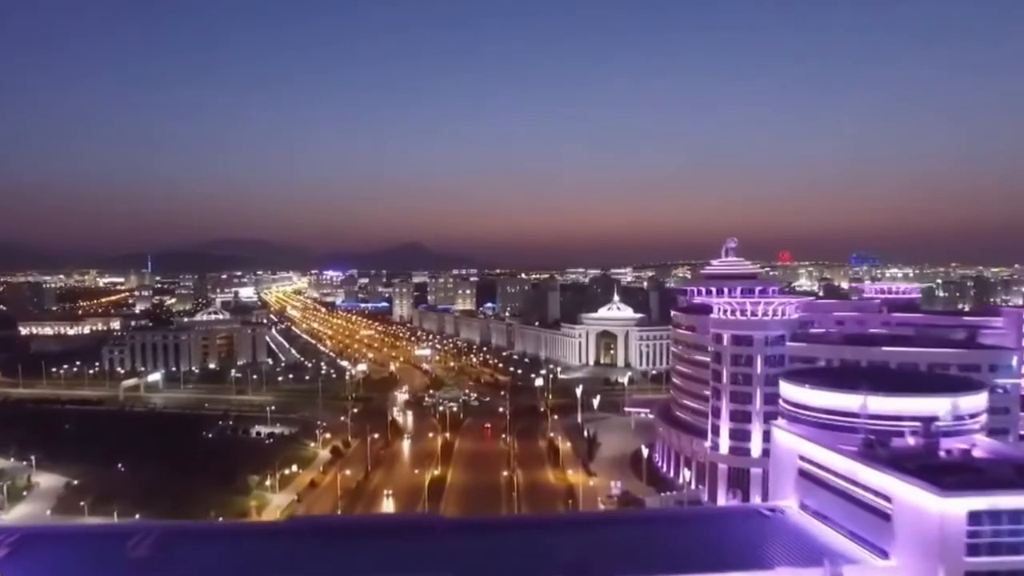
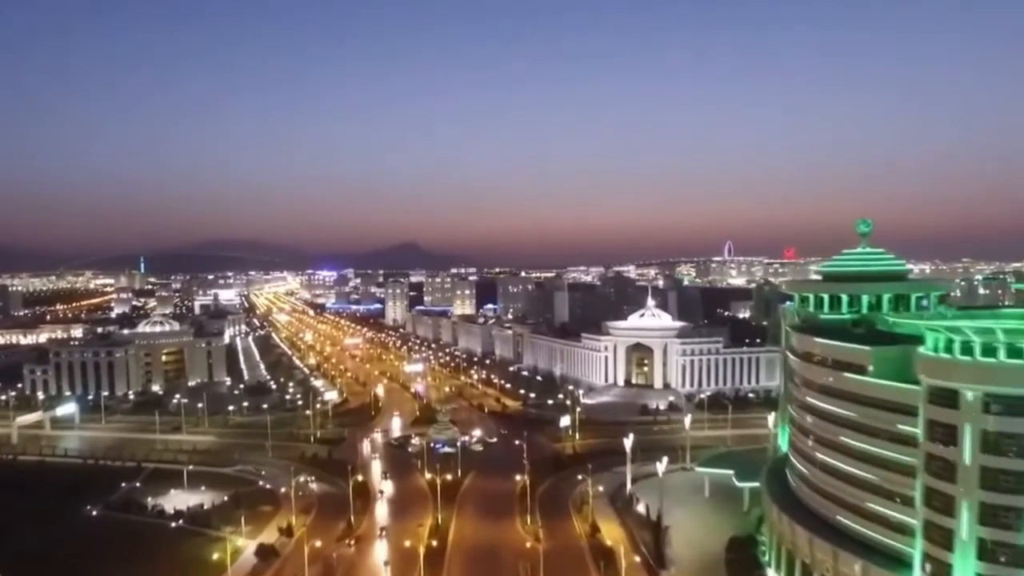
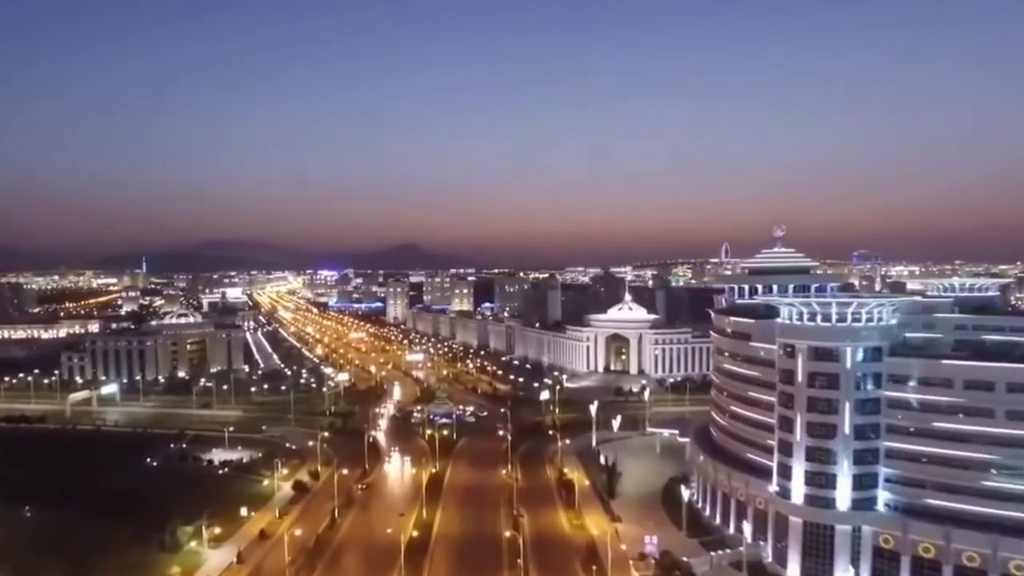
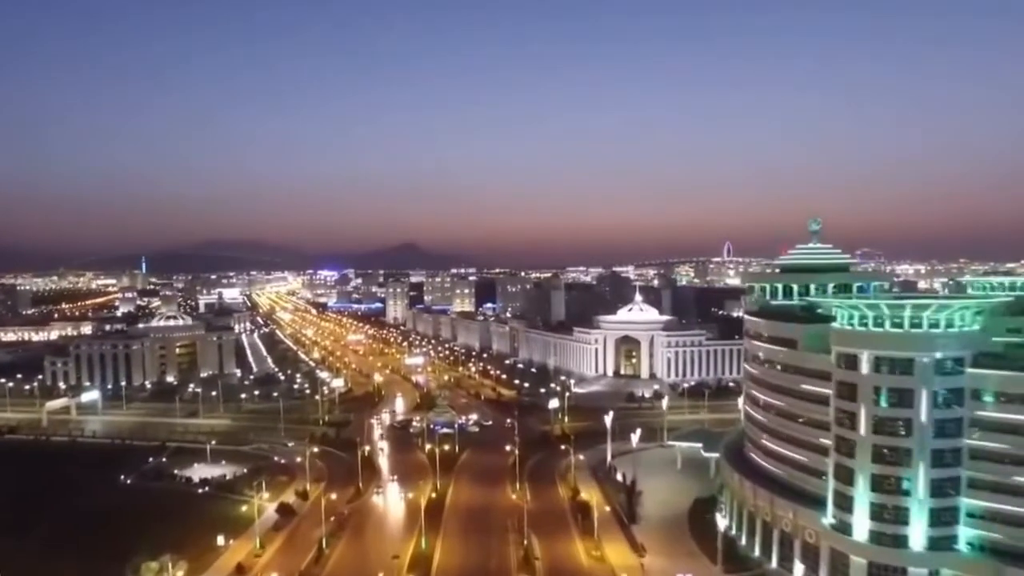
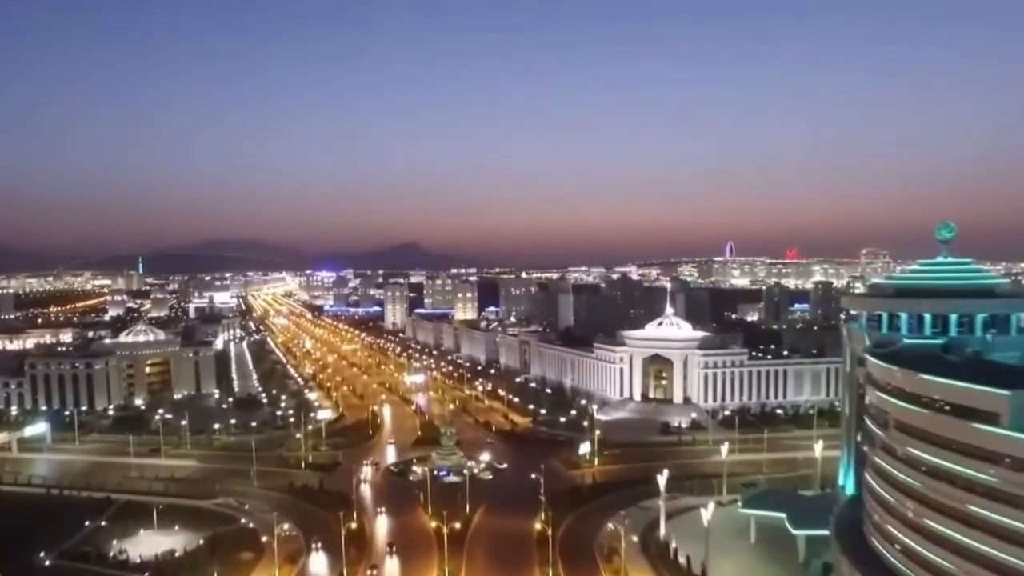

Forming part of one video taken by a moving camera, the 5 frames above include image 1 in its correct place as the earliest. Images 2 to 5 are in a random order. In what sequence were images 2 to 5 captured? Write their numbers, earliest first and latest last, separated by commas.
3, 4, 2, 5
